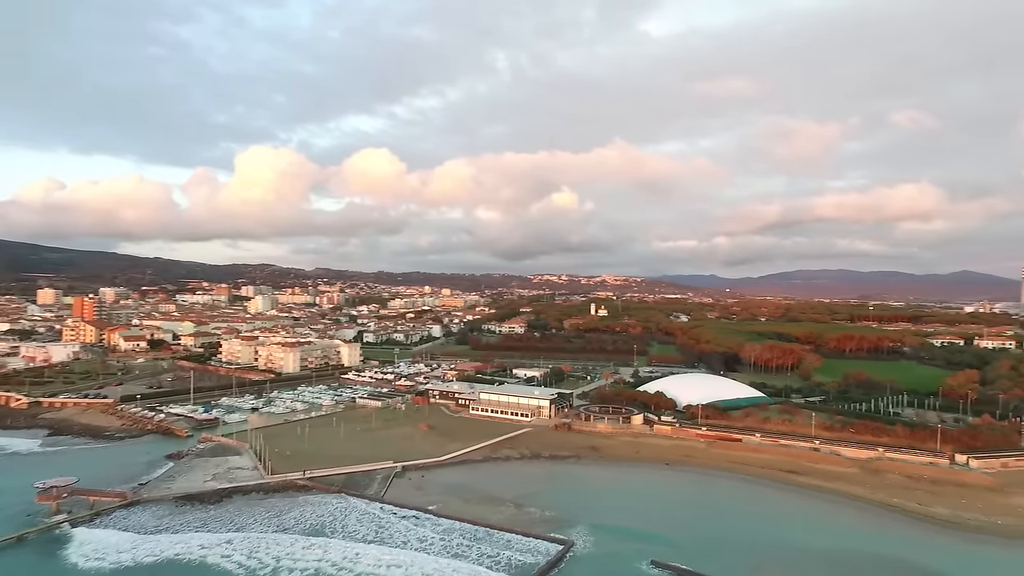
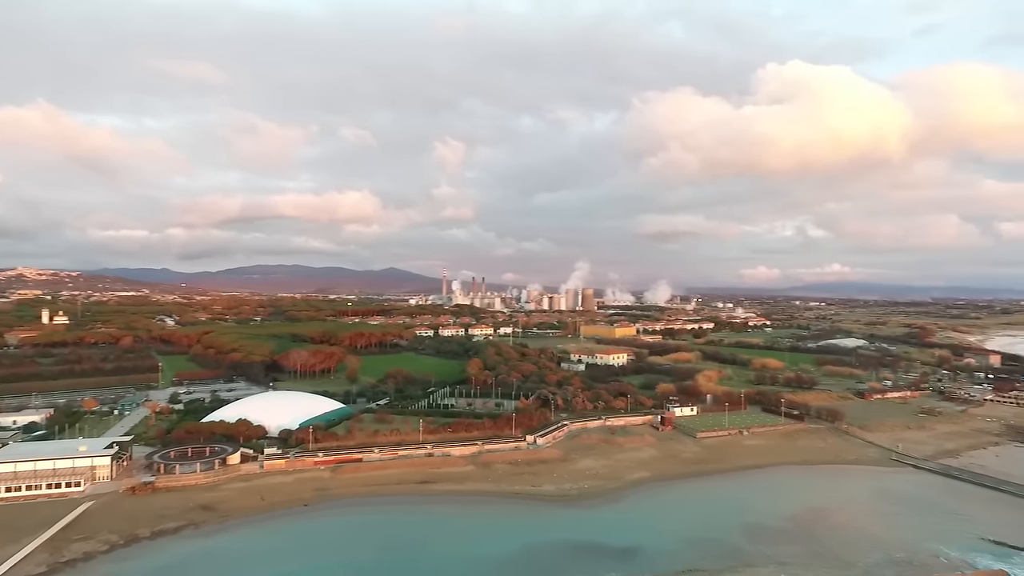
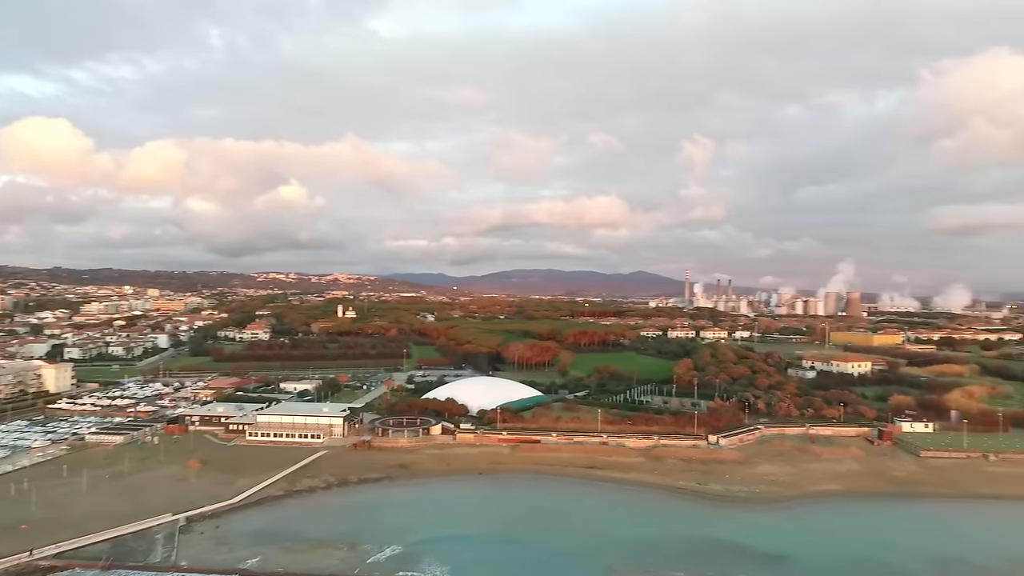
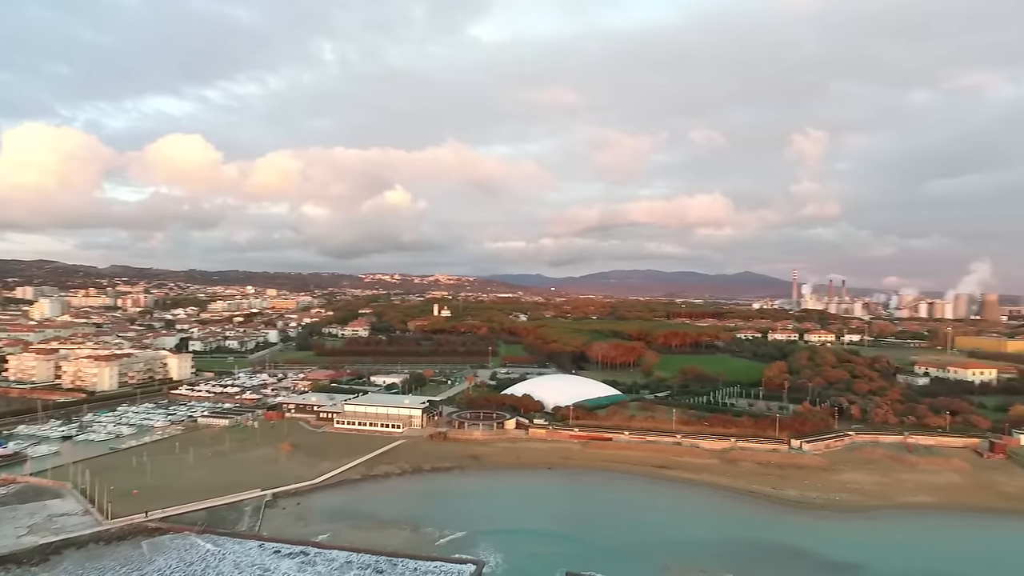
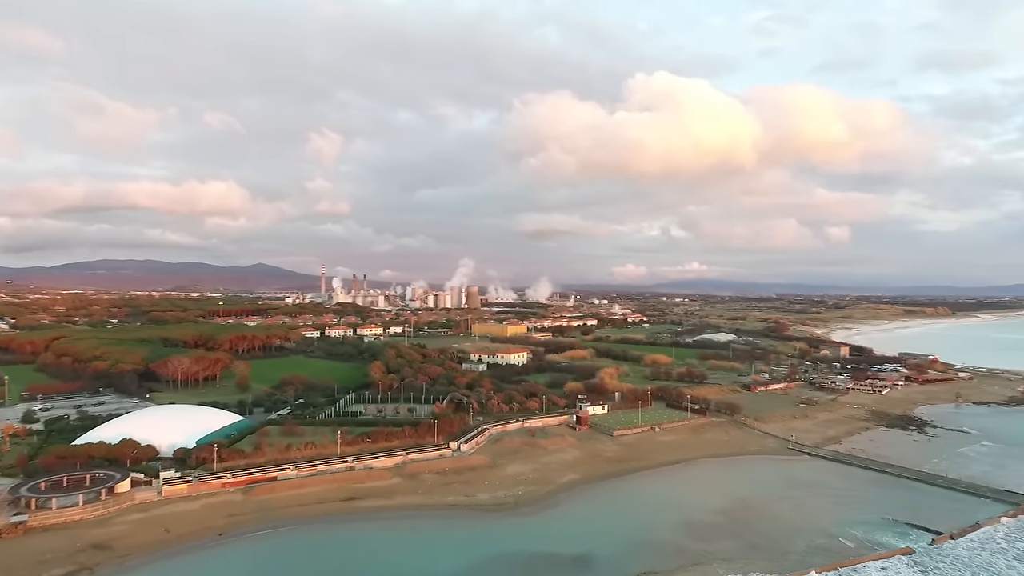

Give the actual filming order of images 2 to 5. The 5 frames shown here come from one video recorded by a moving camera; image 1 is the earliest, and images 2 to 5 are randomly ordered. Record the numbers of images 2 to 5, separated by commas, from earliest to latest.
4, 3, 2, 5
